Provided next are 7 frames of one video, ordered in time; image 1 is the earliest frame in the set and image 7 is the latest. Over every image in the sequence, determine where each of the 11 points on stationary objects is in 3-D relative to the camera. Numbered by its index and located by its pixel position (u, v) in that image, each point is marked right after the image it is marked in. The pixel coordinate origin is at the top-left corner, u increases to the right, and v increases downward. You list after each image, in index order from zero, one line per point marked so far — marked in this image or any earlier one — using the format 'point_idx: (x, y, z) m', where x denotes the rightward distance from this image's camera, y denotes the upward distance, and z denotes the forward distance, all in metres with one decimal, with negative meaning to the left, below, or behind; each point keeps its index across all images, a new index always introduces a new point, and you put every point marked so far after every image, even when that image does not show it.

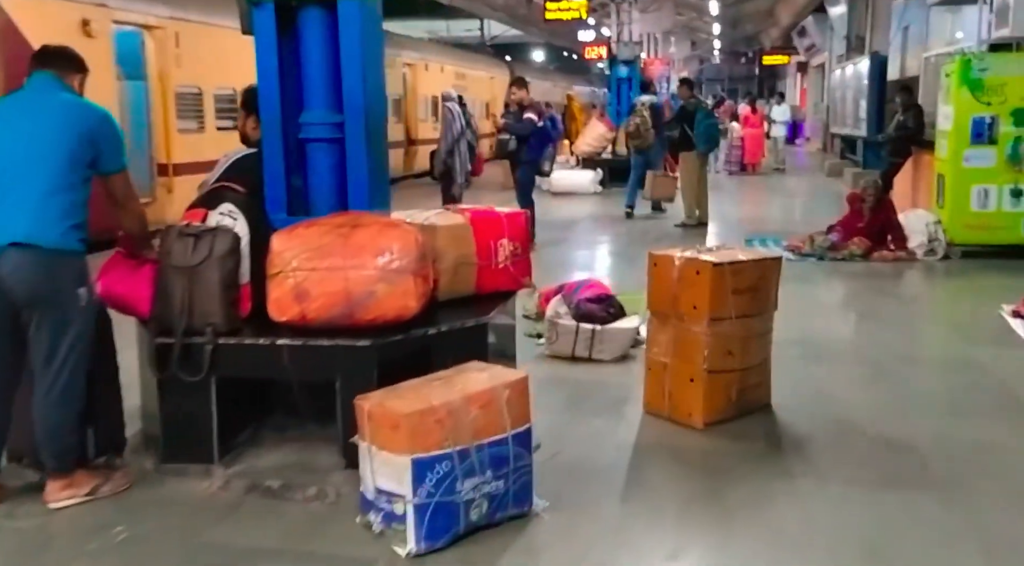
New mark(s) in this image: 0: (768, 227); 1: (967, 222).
0: (+2.9, +0.6, +11.0) m
1: (+3.5, +0.5, +7.4) m
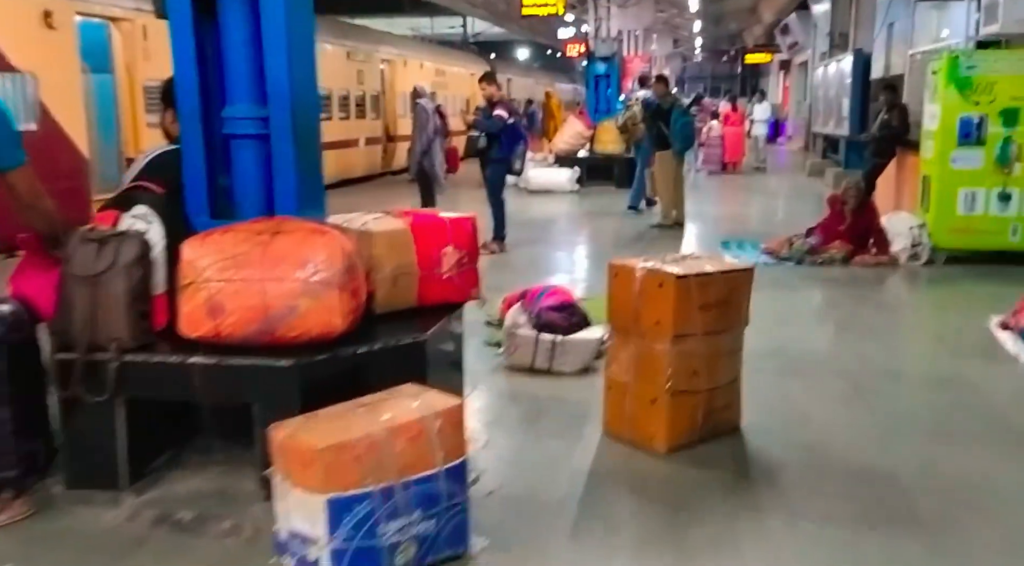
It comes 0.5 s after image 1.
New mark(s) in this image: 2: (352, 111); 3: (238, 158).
0: (+2.6, +0.6, +10.8) m
1: (+3.3, +0.4, +7.2) m
2: (-2.5, +2.8, +15.7) m
3: (-0.8, +0.3, +2.7) m
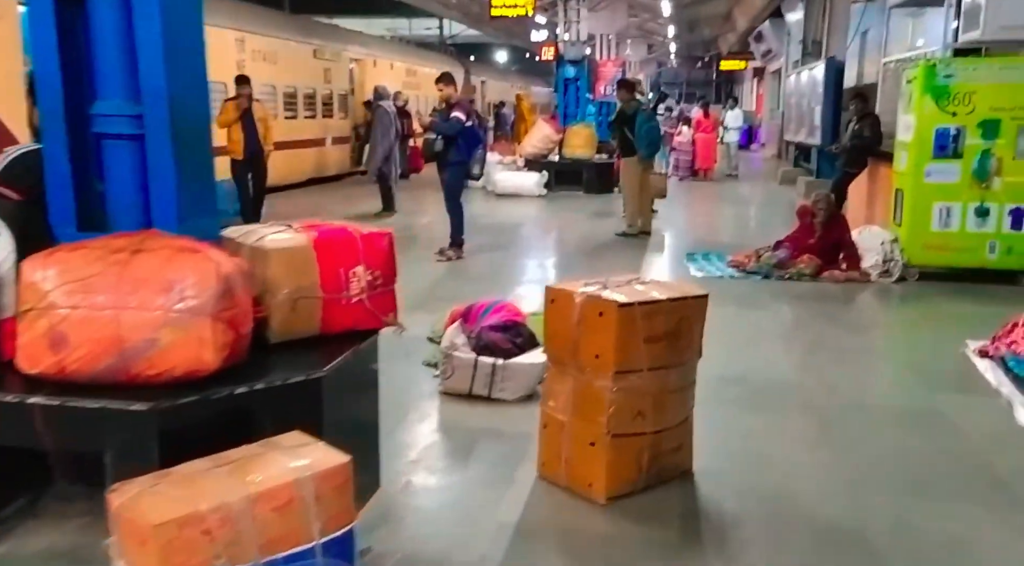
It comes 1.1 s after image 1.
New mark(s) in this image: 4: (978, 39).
0: (+2.2, +0.5, +10.5) m
1: (+2.9, +0.3, +7.0) m
2: (-3.0, +2.7, +15.3) m
3: (-0.9, +0.3, +2.3) m
4: (+3.3, +1.7, +6.8) m
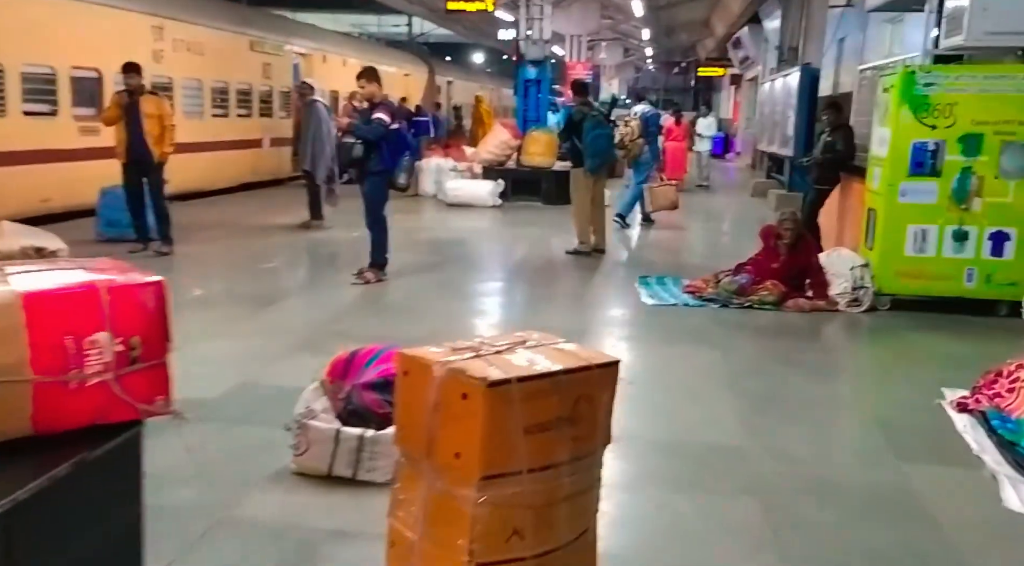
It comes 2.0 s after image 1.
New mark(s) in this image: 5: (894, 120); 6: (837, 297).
0: (+1.7, +0.3, +9.8) m
1: (+2.5, +0.1, +6.3) m
2: (-3.6, +2.6, +14.4) m
3: (-1.3, +0.2, +1.5) m
4: (+2.9, +1.5, +6.2) m
5: (+2.4, +1.0, +6.1) m
6: (+2.1, -0.1, +6.4) m
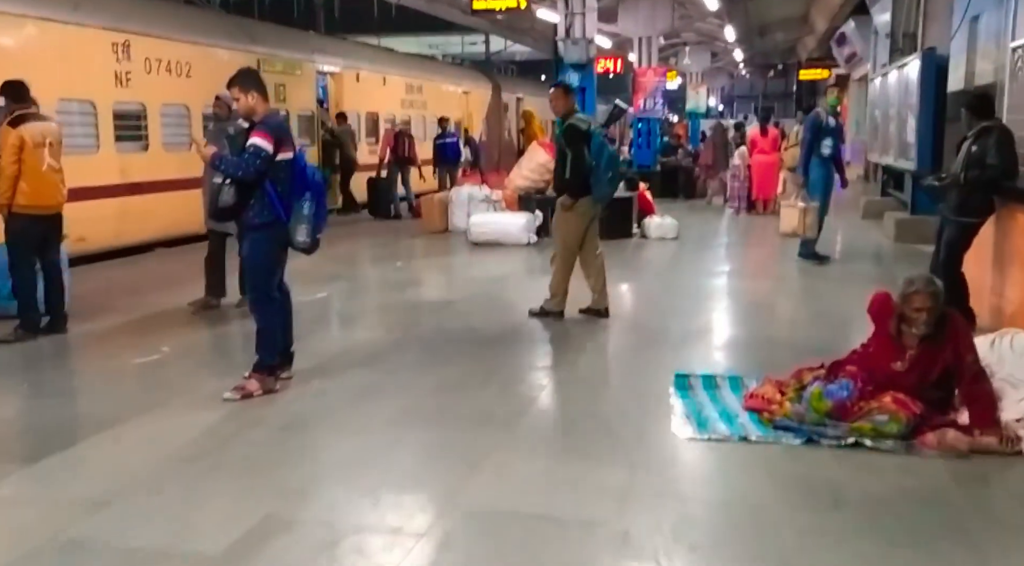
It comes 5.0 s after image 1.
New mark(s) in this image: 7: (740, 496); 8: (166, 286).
0: (+1.8, -0.2, +7.1) m
1: (+2.2, -0.3, +3.5) m
2: (-3.1, +1.9, +12.3) m
3: (-2.0, -0.3, -0.8) m
4: (+2.5, +1.1, +3.4) m
5: (+2.1, +0.6, +3.3) m
6: (+1.9, -0.5, +3.6) m
7: (+0.8, -0.7, +3.3) m
8: (-2.7, 0.0, +7.5) m
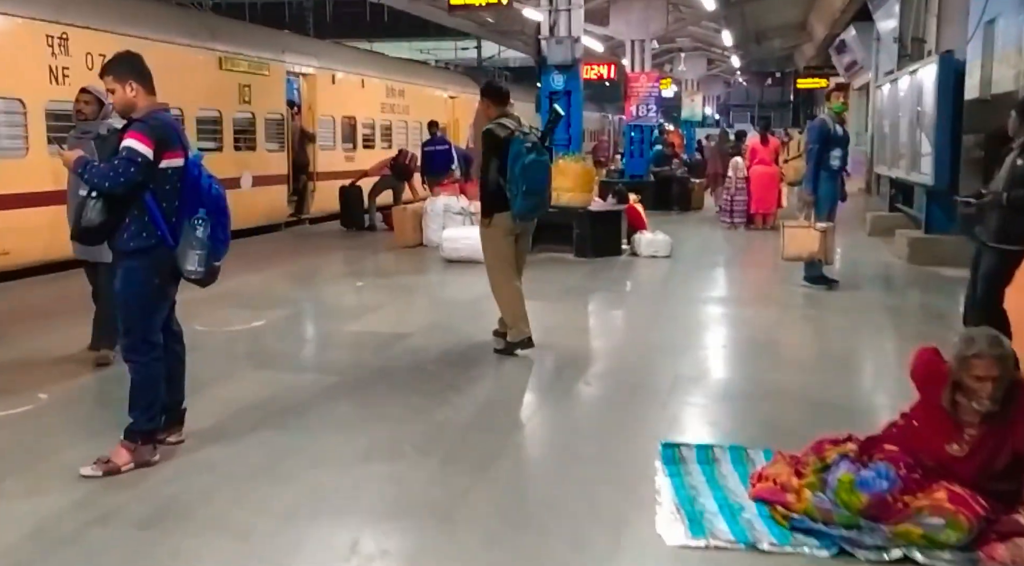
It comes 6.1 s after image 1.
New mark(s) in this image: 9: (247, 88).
0: (+1.6, -0.4, +6.2) m
1: (+2.0, -0.5, +2.5) m
2: (-3.3, +1.7, +11.3) m
3: (-2.2, -0.4, -1.8) m
4: (+2.4, +0.9, +2.4) m
5: (+1.9, +0.4, +2.4) m
6: (+1.7, -0.7, +2.7) m
7: (+0.6, -0.9, +2.3) m
8: (-2.9, -0.2, +6.6) m
9: (-3.2, +2.4, +11.8) m
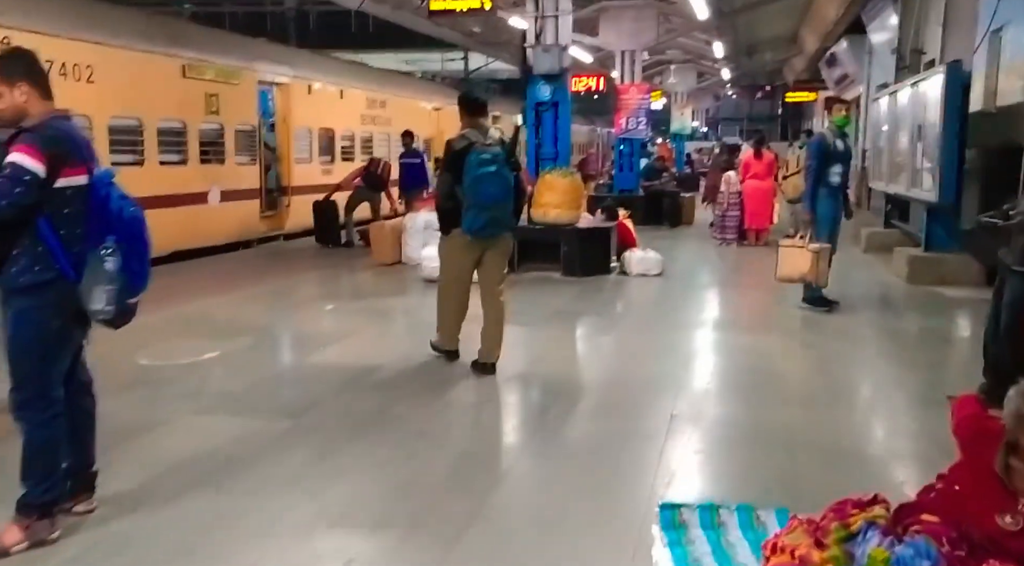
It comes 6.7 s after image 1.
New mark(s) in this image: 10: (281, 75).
0: (+1.4, -0.6, +5.6) m
1: (+1.9, -0.6, +2.0) m
2: (-3.5, +1.5, +10.7) m
3: (-2.2, -0.4, -2.4) m
4: (+2.3, +0.8, +1.9) m
5: (+1.8, +0.3, +1.9) m
6: (+1.6, -0.8, +2.1) m
7: (+0.5, -1.0, +1.8) m
8: (-3.0, -0.3, +6.0) m
9: (-3.4, +2.1, +11.3) m
10: (-3.0, +2.7, +12.7) m
